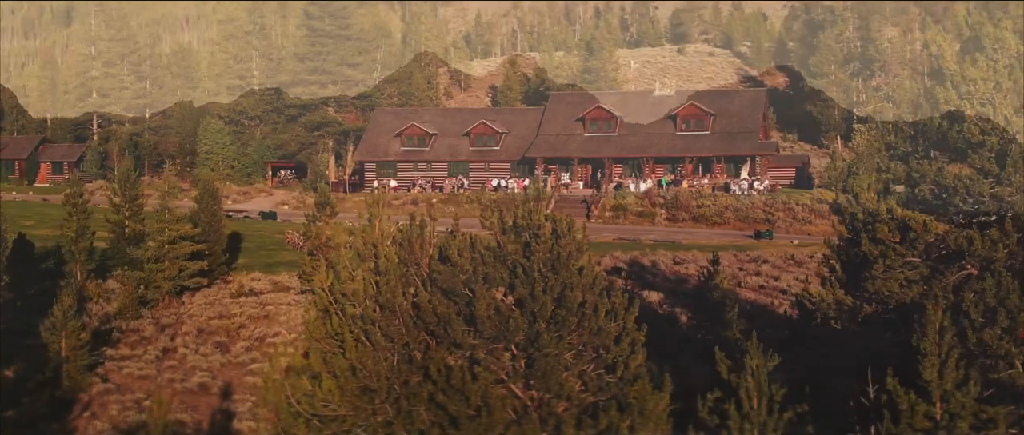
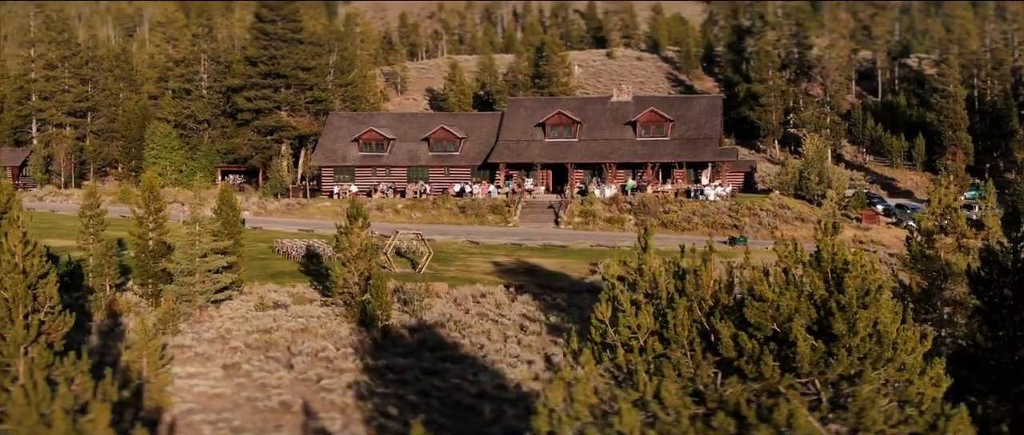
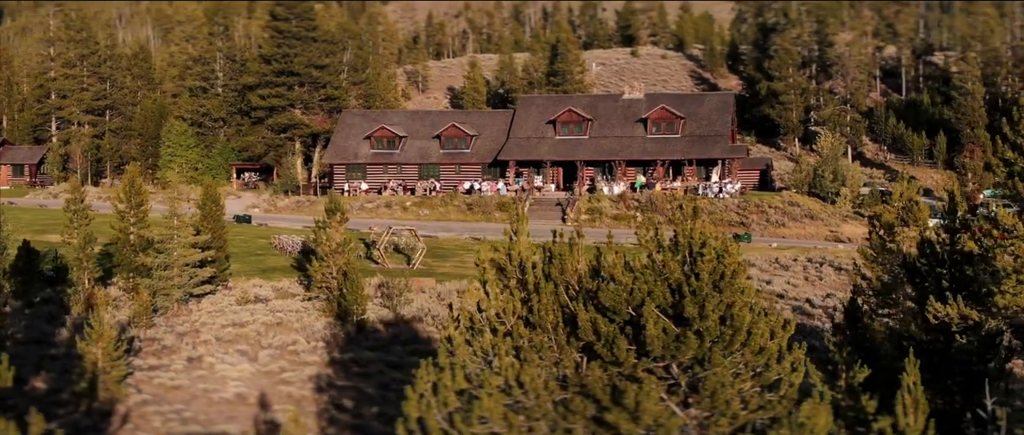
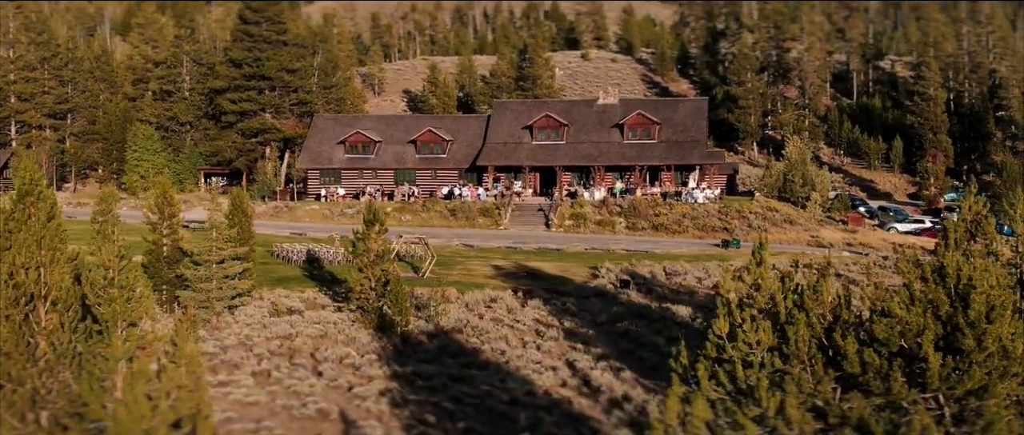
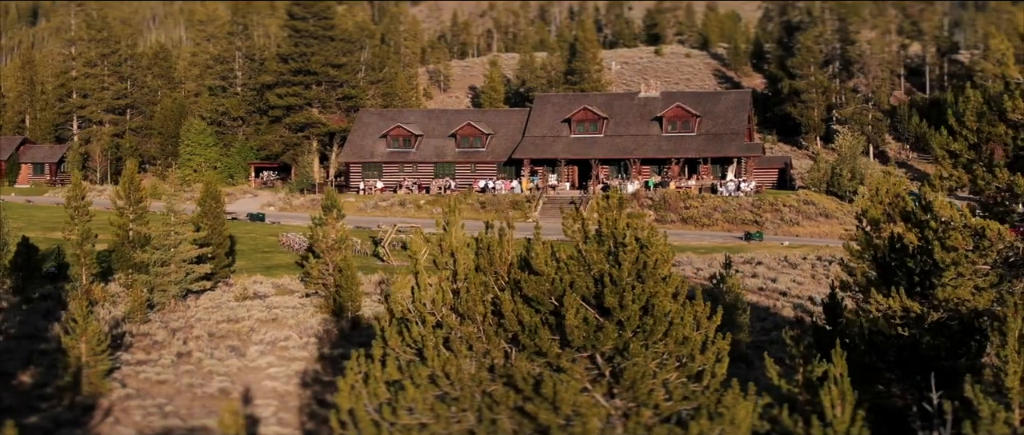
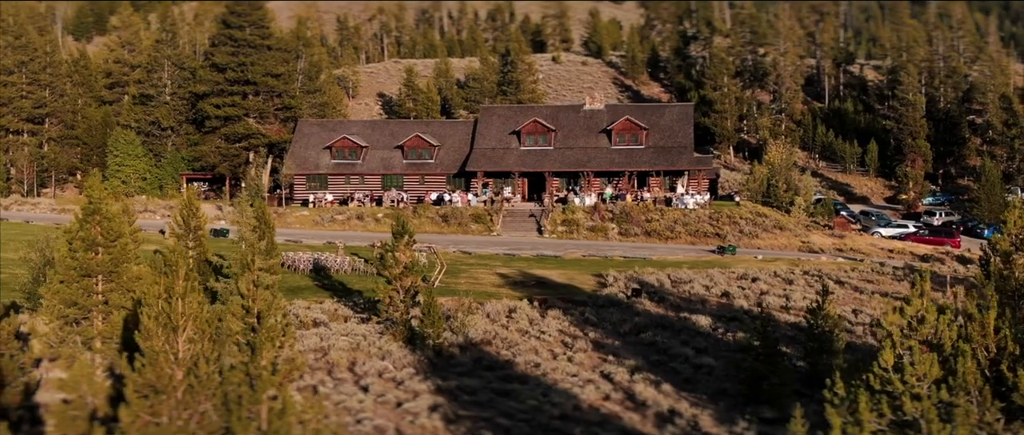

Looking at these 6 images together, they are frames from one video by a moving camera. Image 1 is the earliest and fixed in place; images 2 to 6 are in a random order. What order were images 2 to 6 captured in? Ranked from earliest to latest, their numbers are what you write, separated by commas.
5, 3, 2, 4, 6
